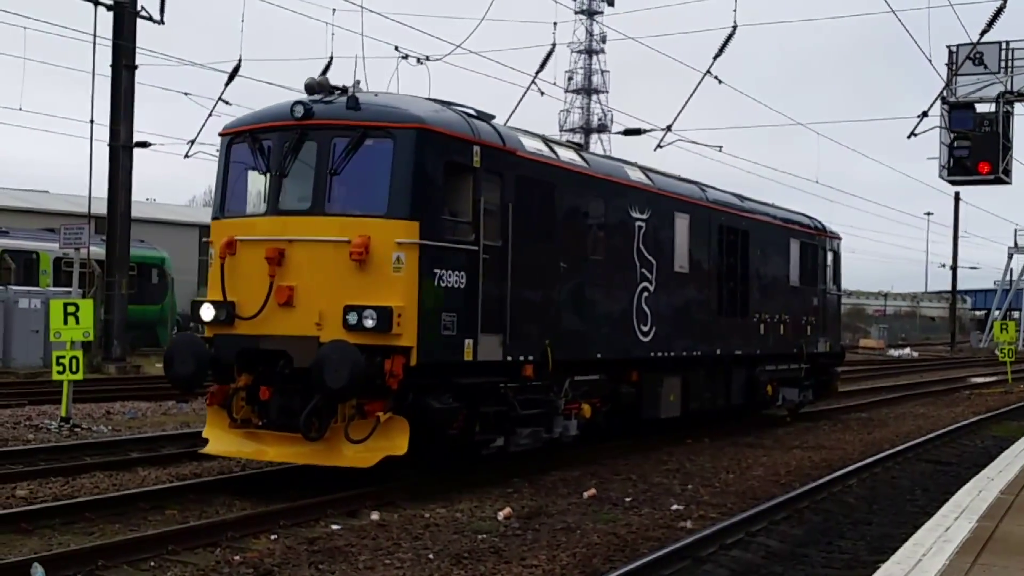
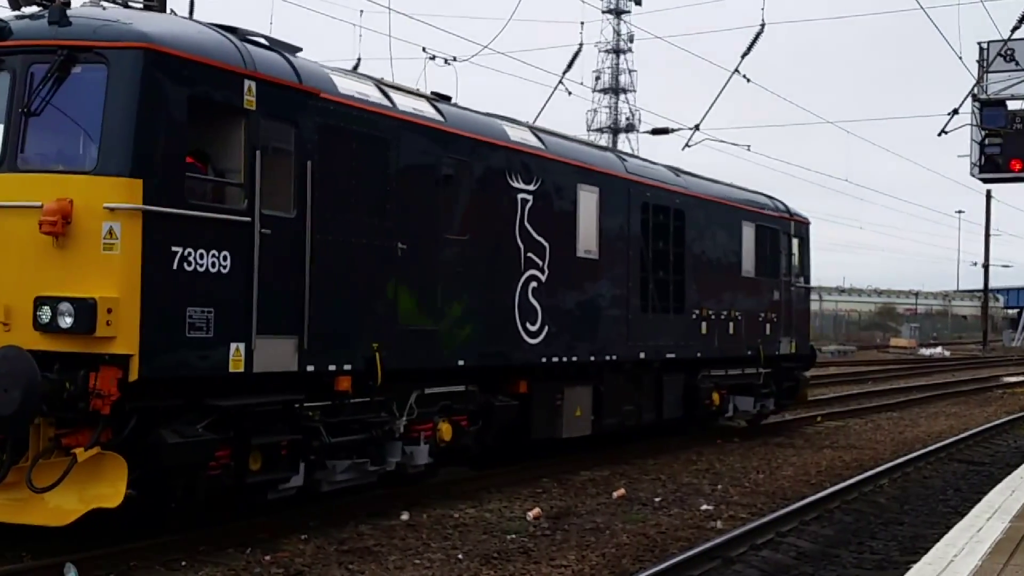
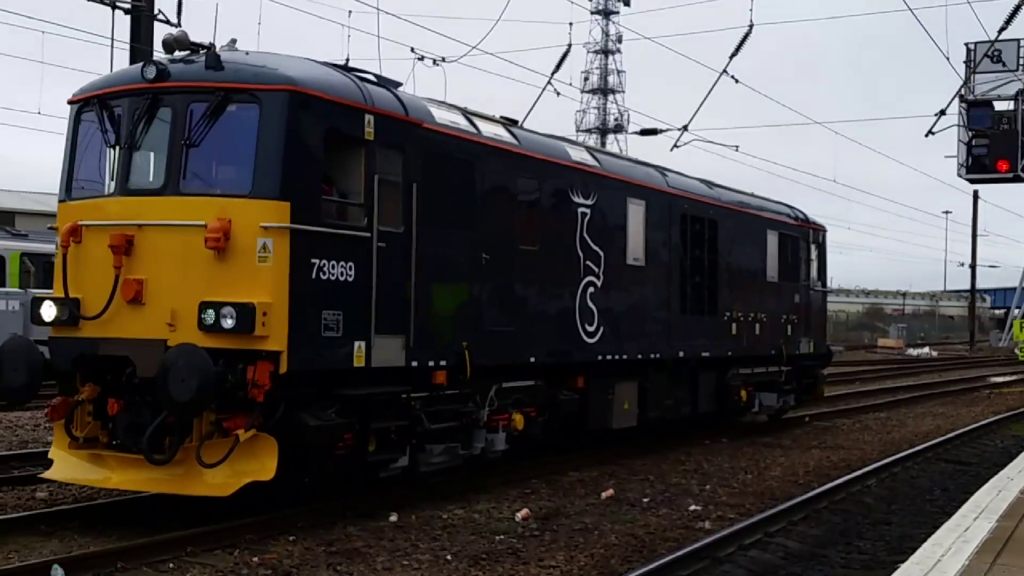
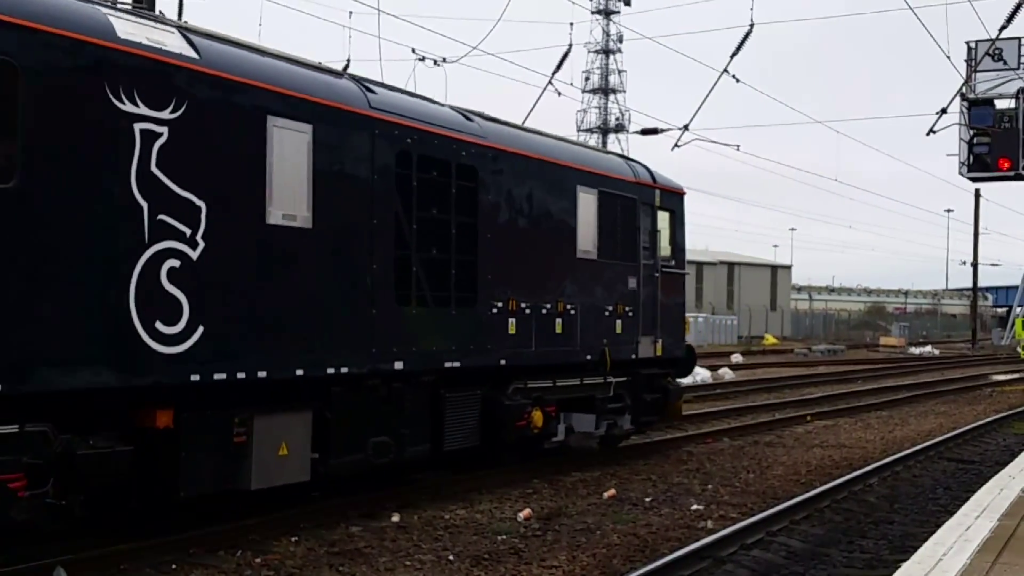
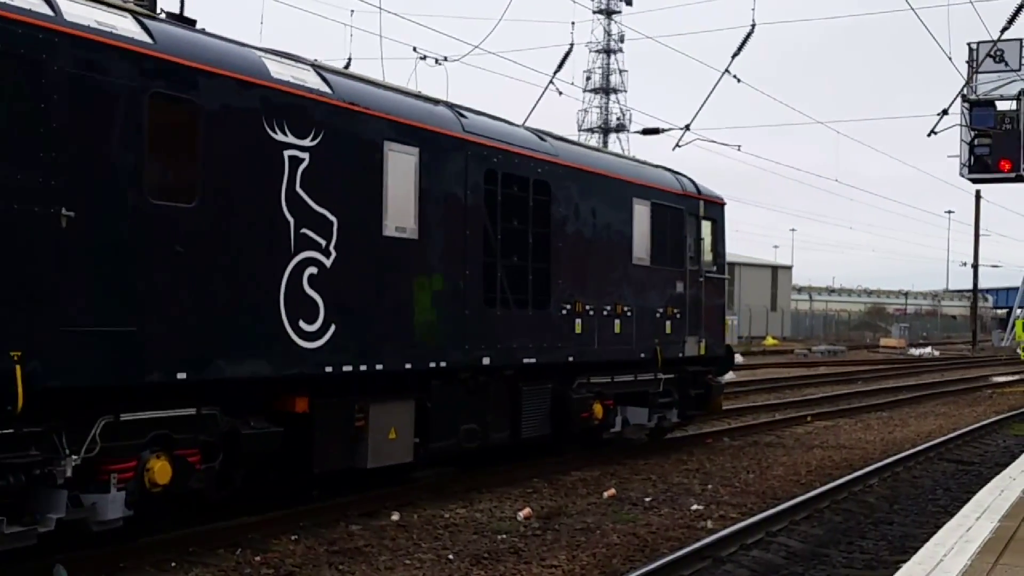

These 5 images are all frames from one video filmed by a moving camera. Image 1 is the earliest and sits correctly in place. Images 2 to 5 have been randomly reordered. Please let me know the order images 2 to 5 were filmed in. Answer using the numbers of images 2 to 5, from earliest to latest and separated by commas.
3, 2, 5, 4
